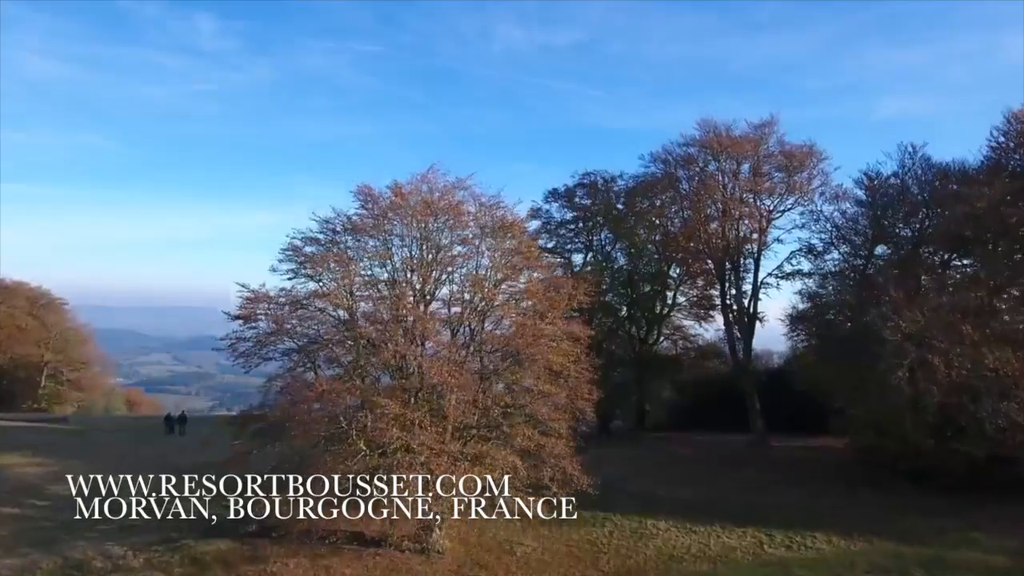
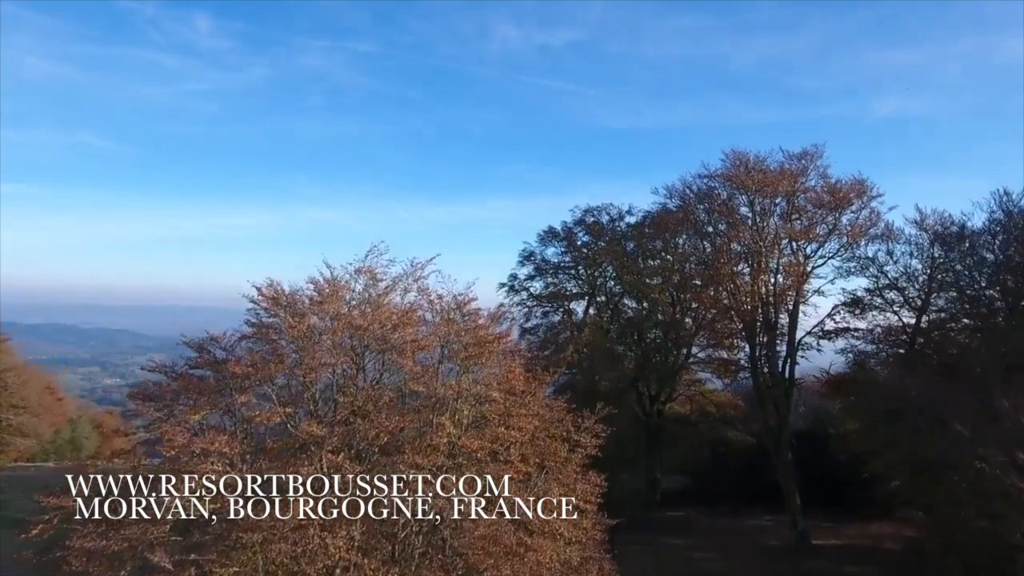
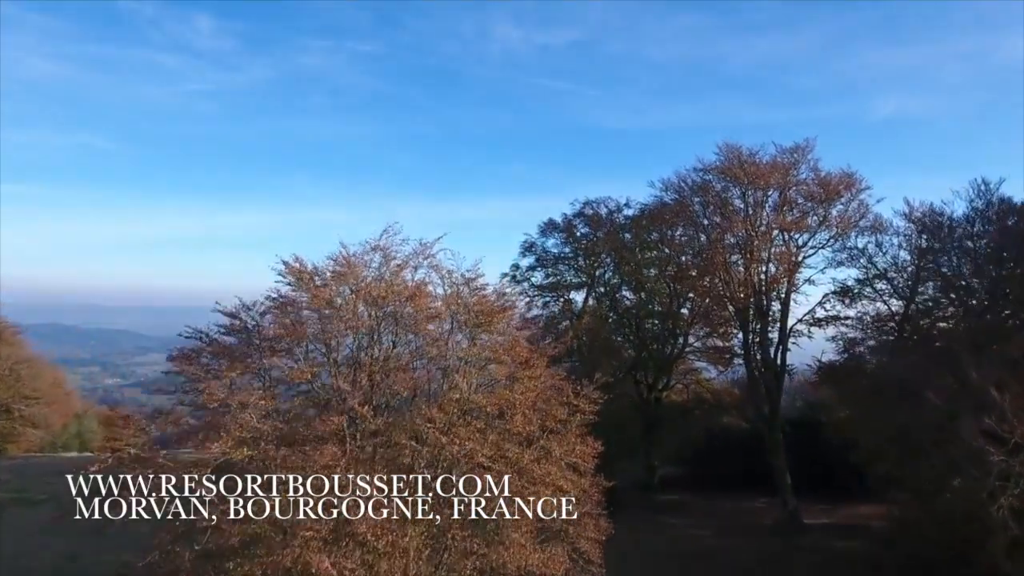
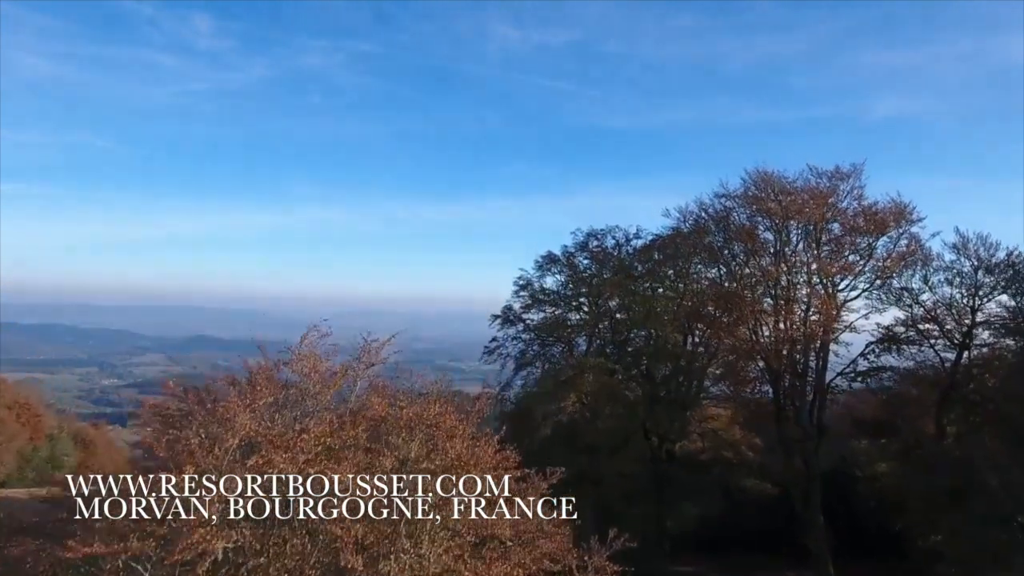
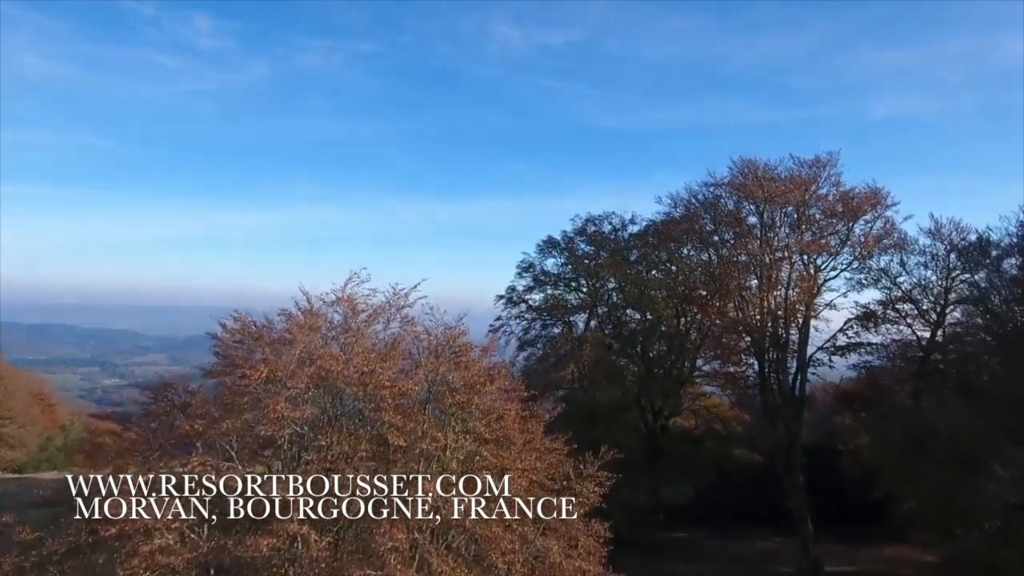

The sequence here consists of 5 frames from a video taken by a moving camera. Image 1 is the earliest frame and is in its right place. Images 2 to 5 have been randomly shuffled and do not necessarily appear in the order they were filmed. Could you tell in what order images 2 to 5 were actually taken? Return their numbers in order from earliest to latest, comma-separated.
3, 2, 5, 4
